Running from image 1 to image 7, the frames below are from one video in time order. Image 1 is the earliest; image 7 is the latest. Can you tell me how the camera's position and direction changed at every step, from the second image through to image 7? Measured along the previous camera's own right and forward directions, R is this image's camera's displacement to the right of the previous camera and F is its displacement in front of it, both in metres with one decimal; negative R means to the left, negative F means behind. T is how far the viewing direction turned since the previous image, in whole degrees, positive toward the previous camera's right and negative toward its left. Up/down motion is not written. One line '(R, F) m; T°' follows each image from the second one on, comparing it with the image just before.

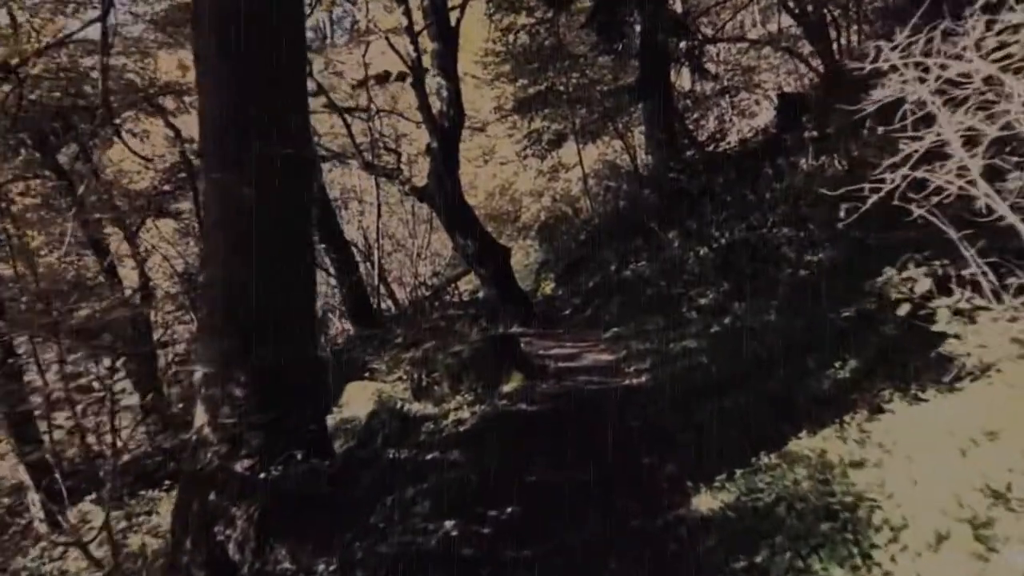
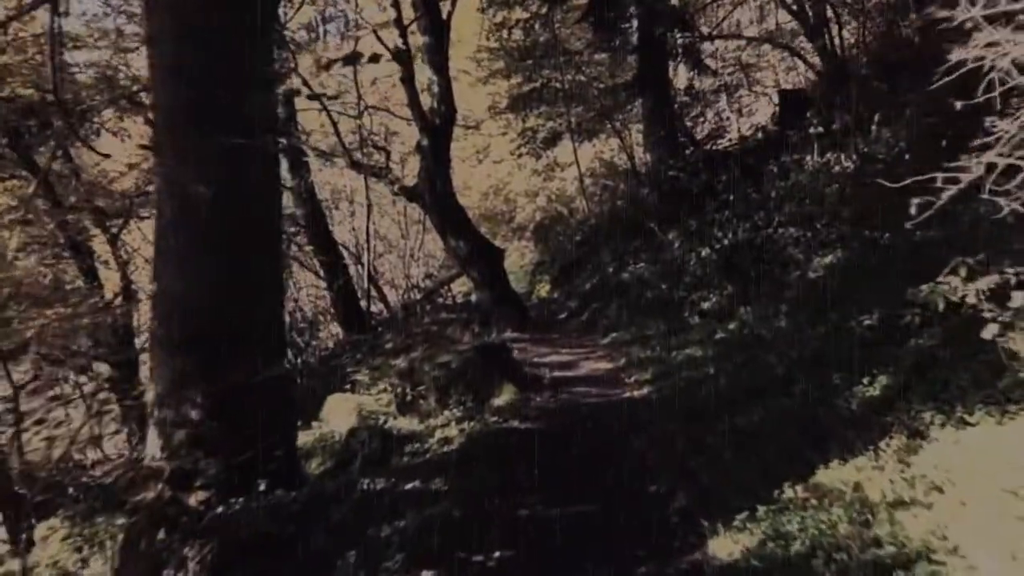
(+0.1, +0.8) m; 0°
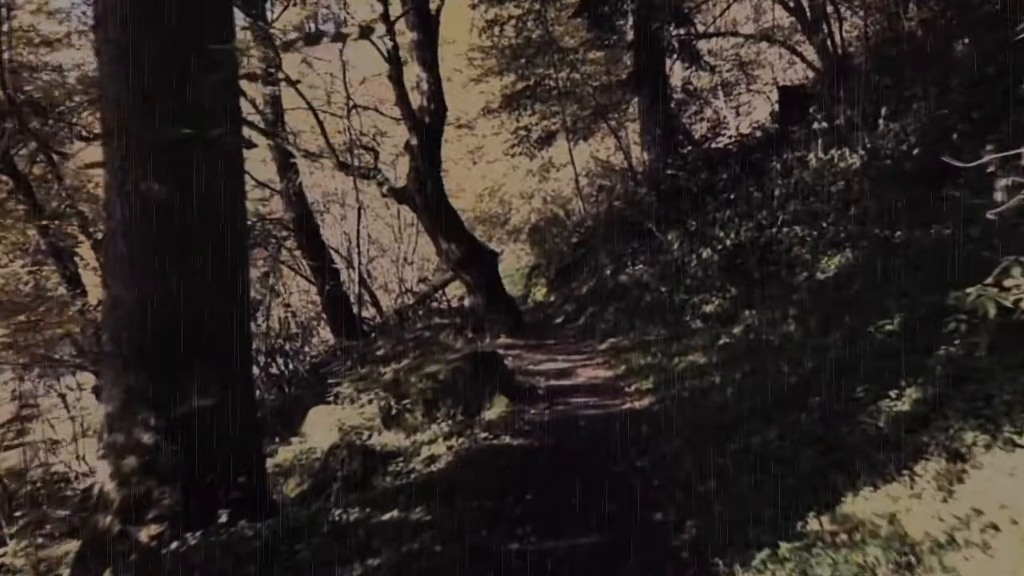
(+0.1, +0.6) m; 0°
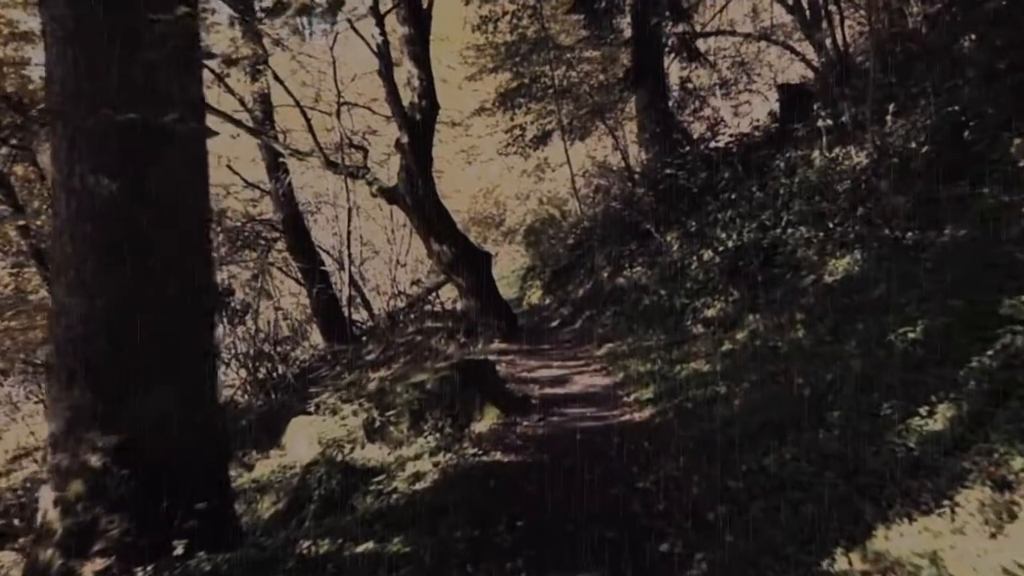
(+0.1, +0.6) m; 0°
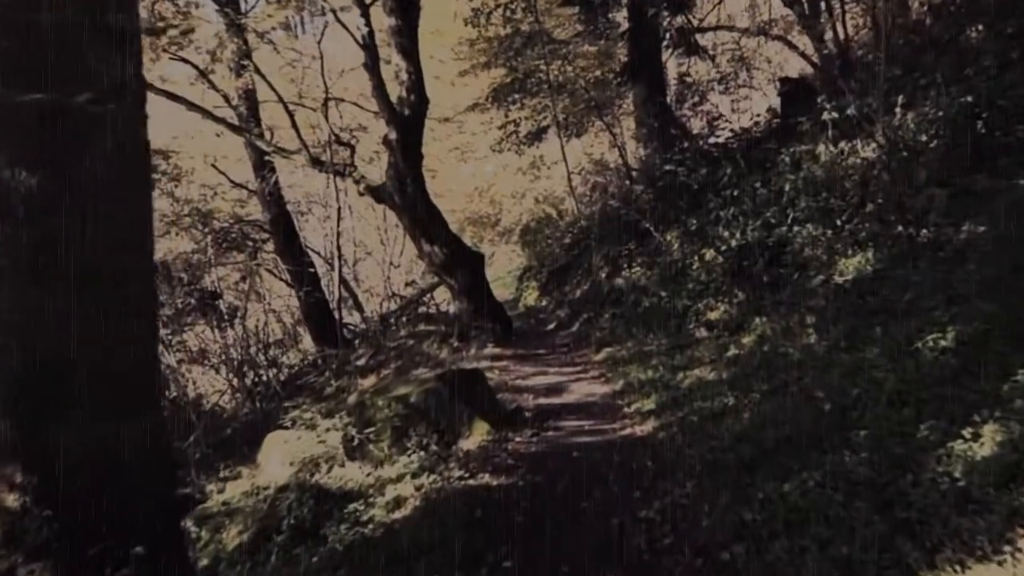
(+0.1, +0.7) m; 0°
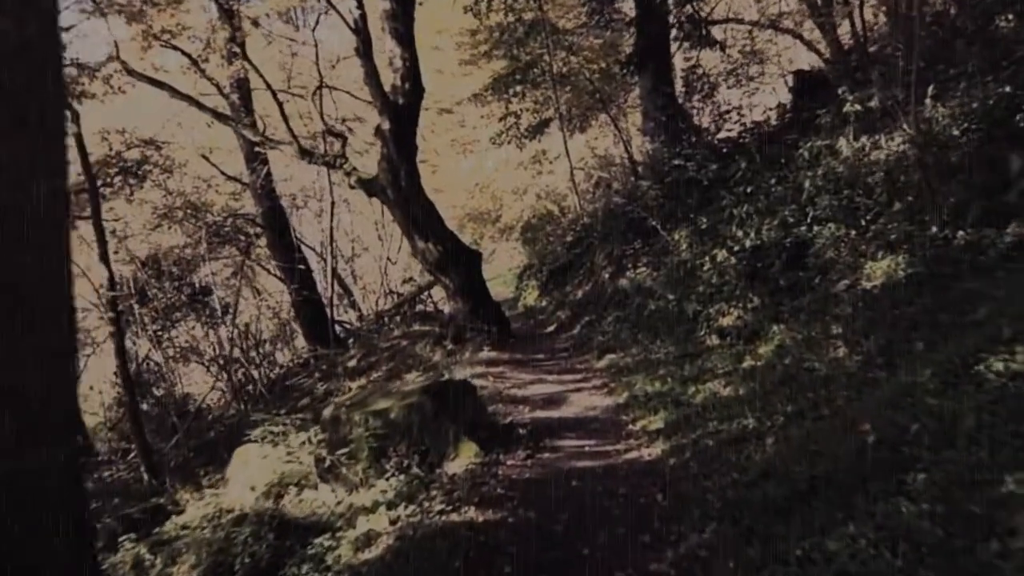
(+0.1, +0.9) m; 0°
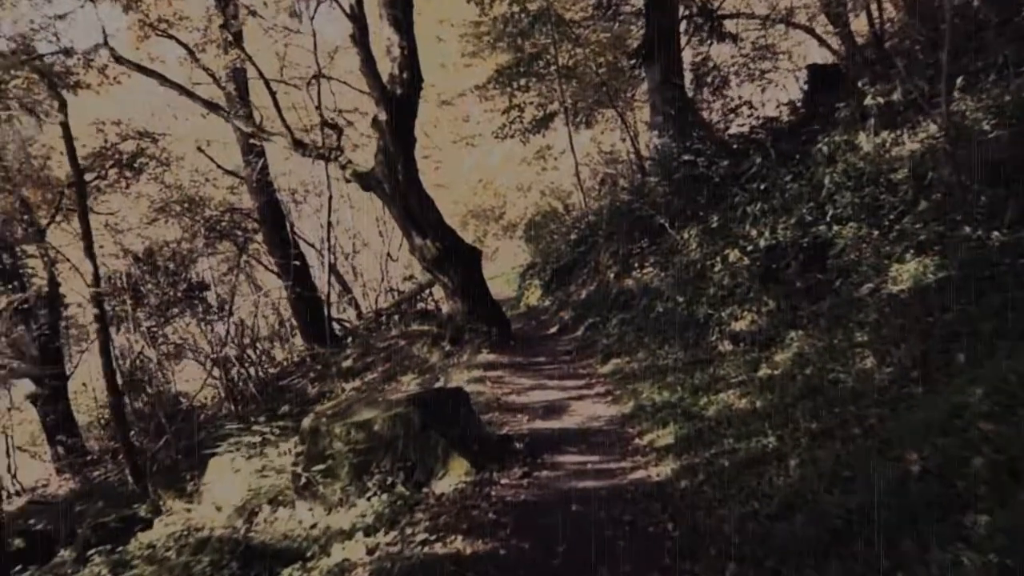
(+0.1, +0.6) m; 0°
